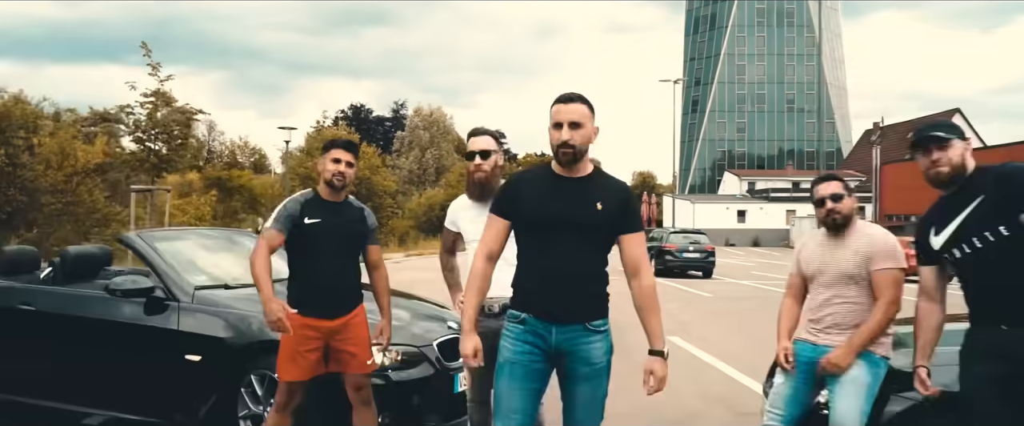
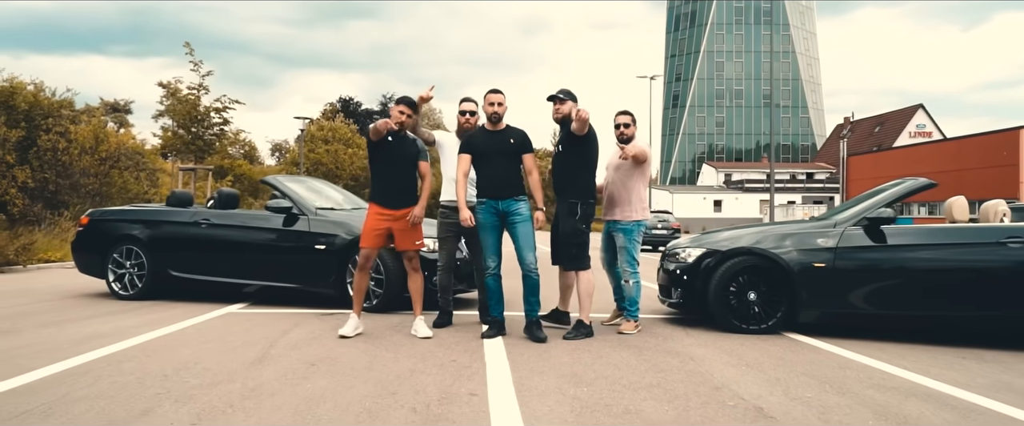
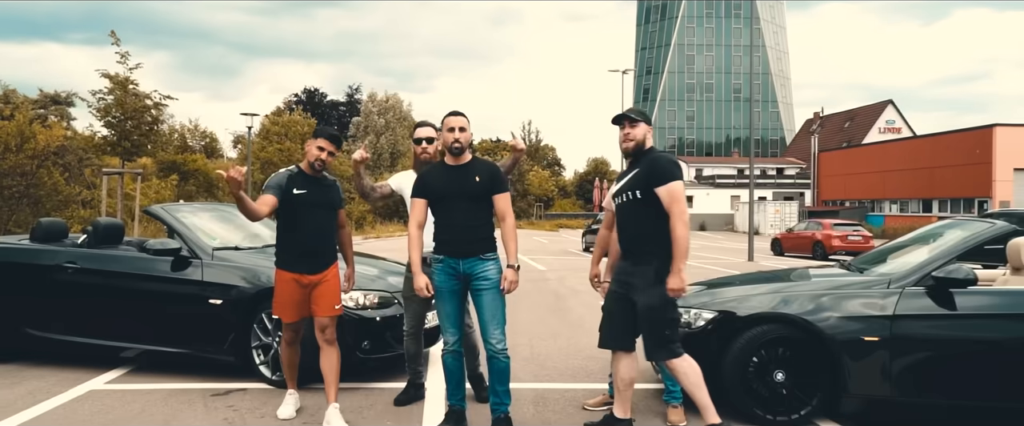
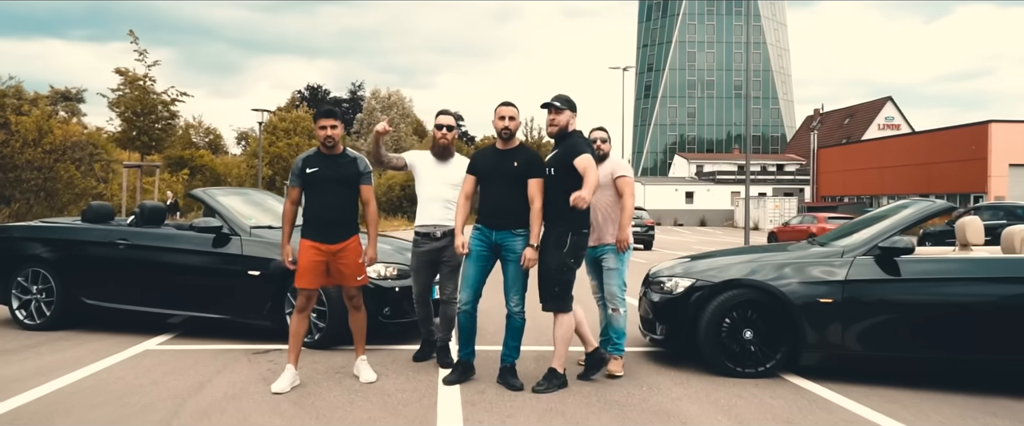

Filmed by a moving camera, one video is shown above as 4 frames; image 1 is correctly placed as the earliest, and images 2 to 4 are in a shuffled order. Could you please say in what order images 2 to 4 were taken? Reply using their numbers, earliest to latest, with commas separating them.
3, 4, 2
